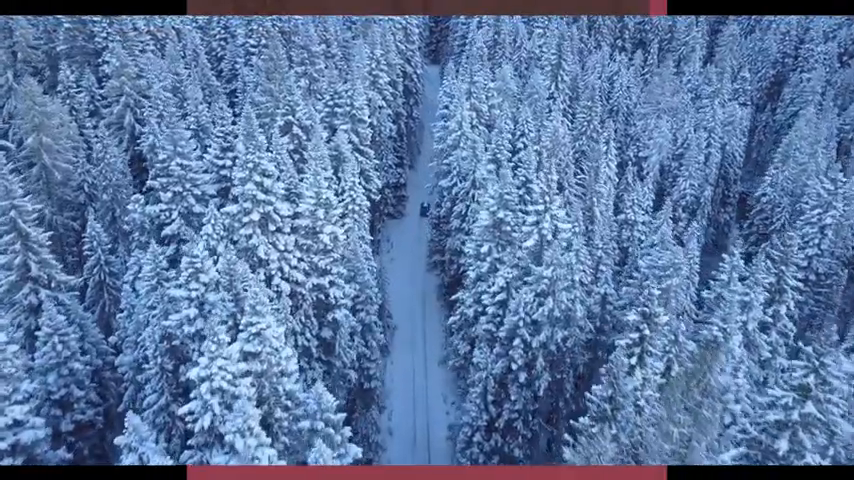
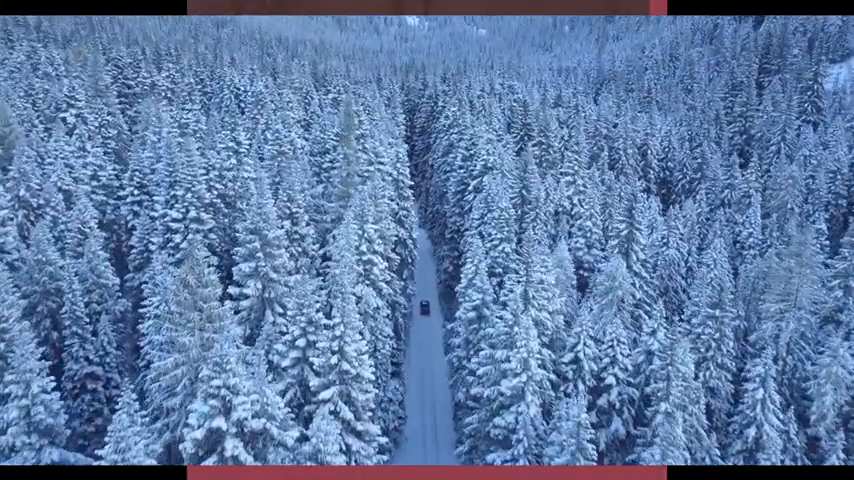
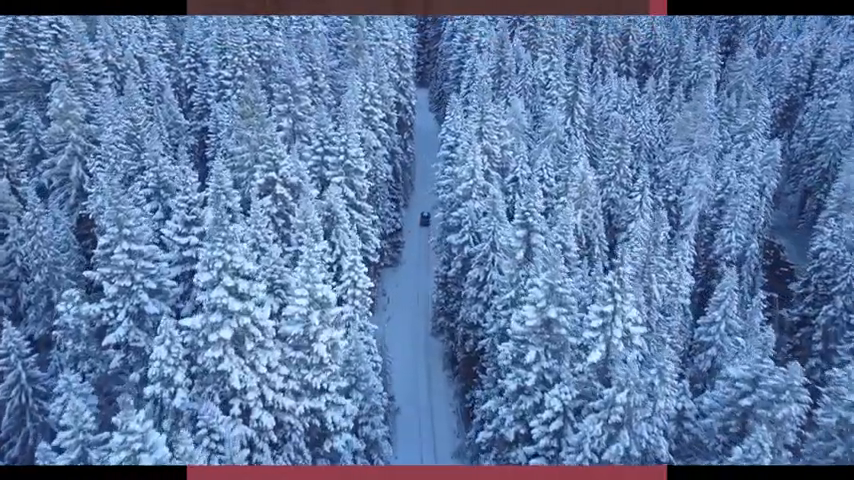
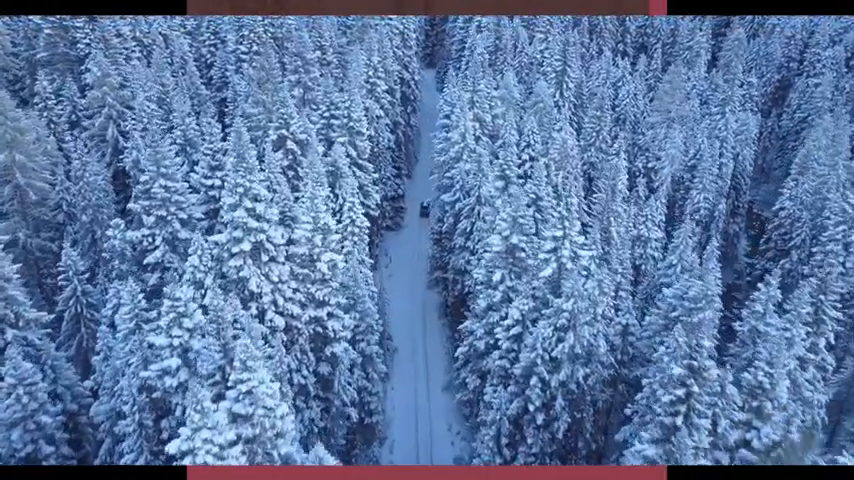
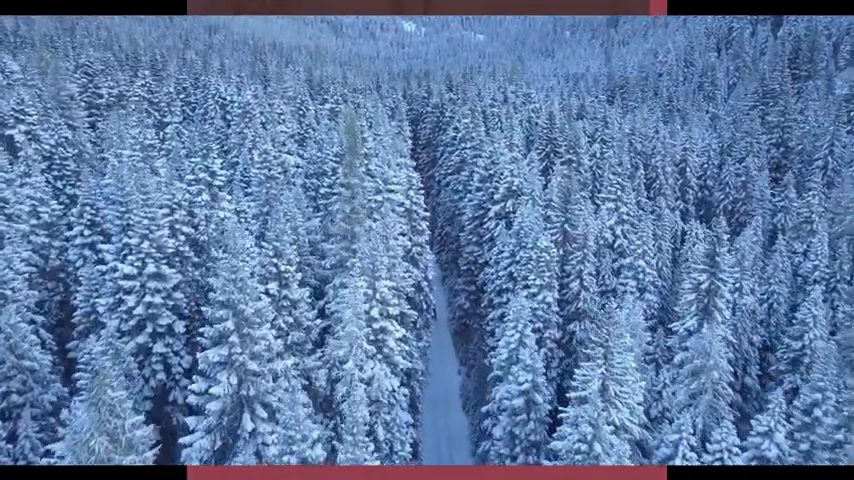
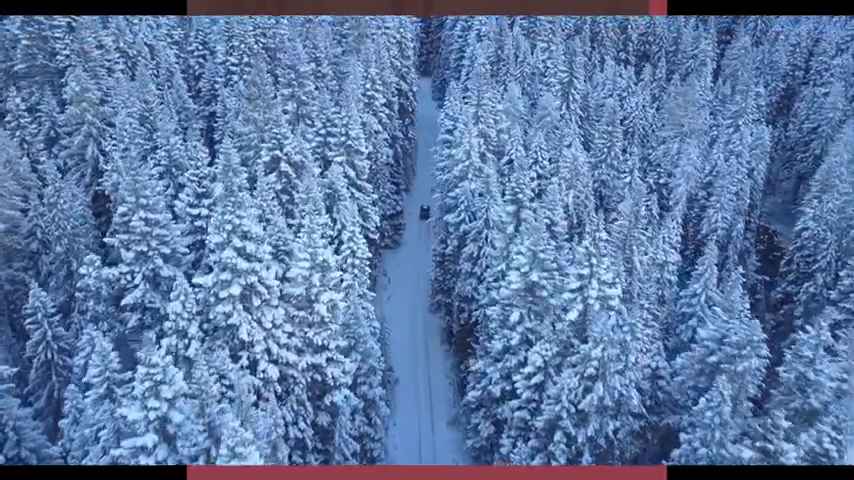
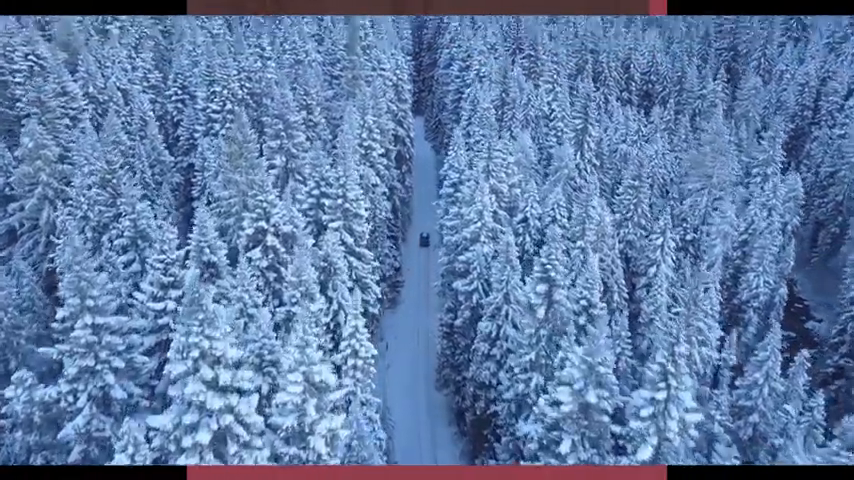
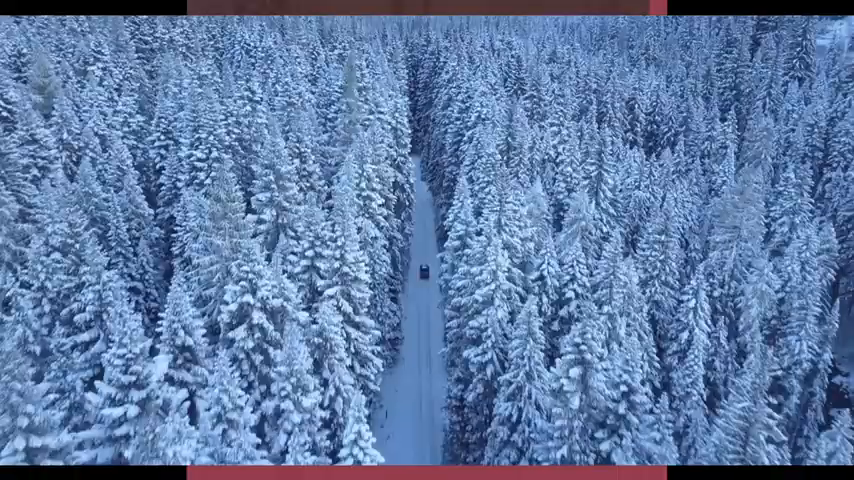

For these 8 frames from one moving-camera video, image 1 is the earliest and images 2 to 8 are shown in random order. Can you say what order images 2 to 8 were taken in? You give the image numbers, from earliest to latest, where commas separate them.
4, 6, 3, 7, 8, 2, 5
